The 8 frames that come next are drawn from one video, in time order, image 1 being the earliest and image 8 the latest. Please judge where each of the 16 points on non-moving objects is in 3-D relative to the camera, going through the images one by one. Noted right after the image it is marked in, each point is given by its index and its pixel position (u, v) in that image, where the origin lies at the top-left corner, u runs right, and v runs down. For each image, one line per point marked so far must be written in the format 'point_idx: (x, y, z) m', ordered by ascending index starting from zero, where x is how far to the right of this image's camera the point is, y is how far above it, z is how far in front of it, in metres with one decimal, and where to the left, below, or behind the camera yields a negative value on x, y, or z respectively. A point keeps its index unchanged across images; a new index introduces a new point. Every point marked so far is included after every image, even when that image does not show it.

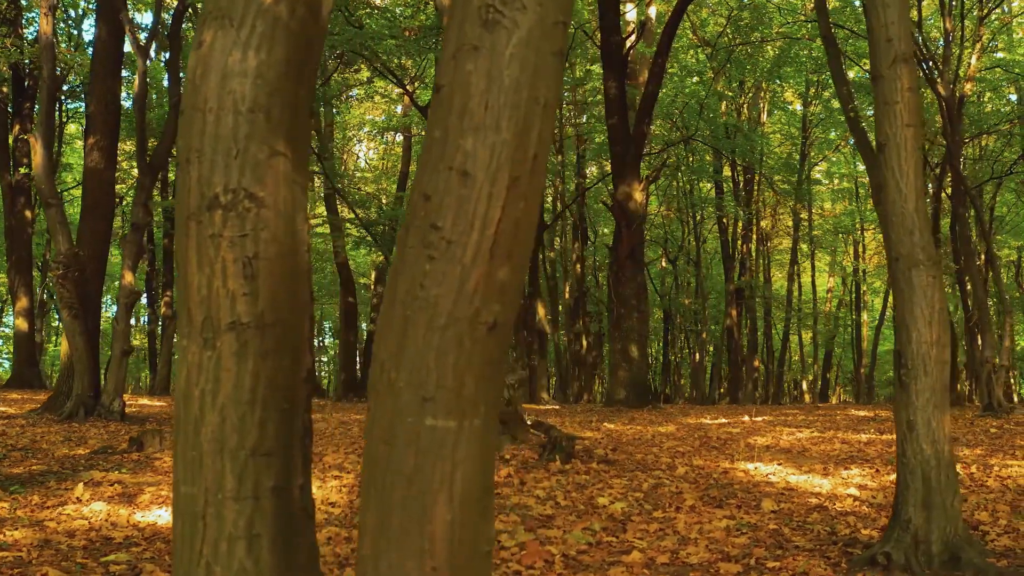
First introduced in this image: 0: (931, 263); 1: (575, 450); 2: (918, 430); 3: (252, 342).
0: (+2.1, +0.1, +3.6) m
1: (+0.6, -1.5, +6.6) m
2: (+2.0, -0.7, +3.6) m
3: (-0.7, -0.1, +1.8) m
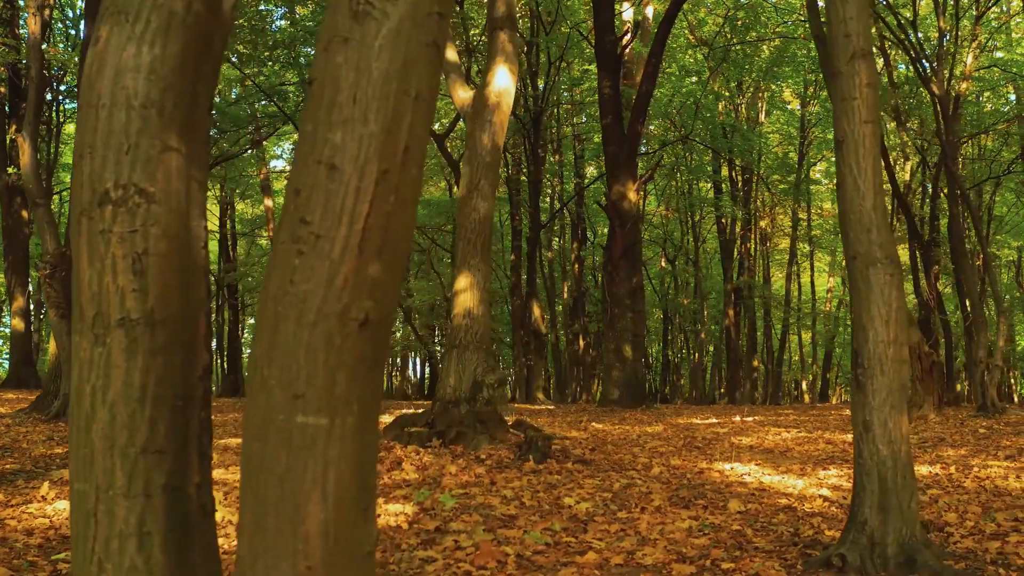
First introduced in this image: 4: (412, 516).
0: (+1.9, +0.1, +3.6) m
1: (+0.3, -1.5, +6.5) m
2: (+1.8, -0.7, +3.6) m
3: (-0.9, -0.1, +1.8) m
4: (-0.6, -1.4, +4.6) m
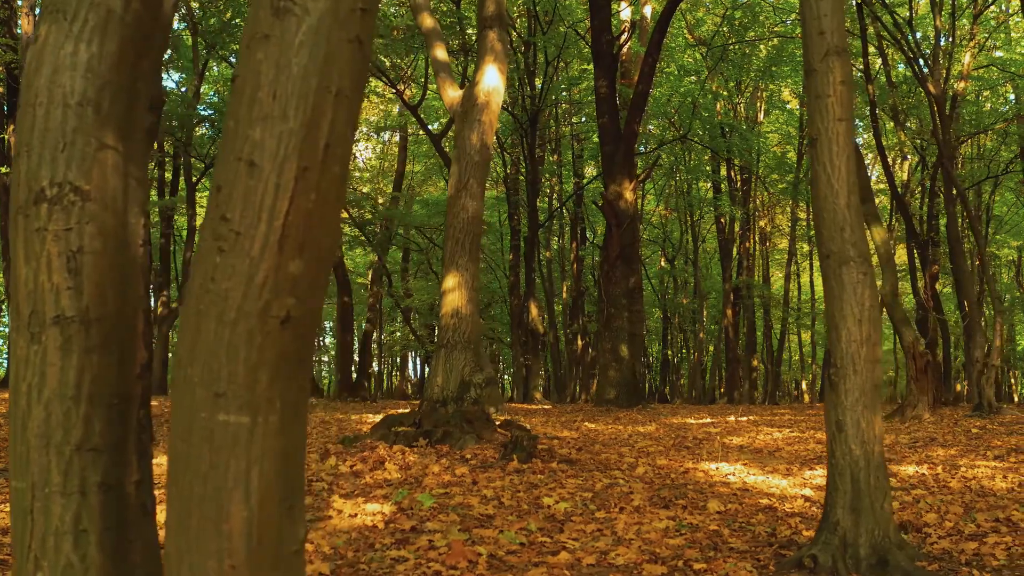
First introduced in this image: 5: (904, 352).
0: (+1.7, +0.1, +3.6) m
1: (+0.2, -1.5, +6.5) m
2: (+1.7, -0.7, +3.5) m
3: (-1.1, -0.1, +1.7) m
4: (-0.8, -1.4, +4.6) m
5: (+6.6, -1.0, +12.0) m
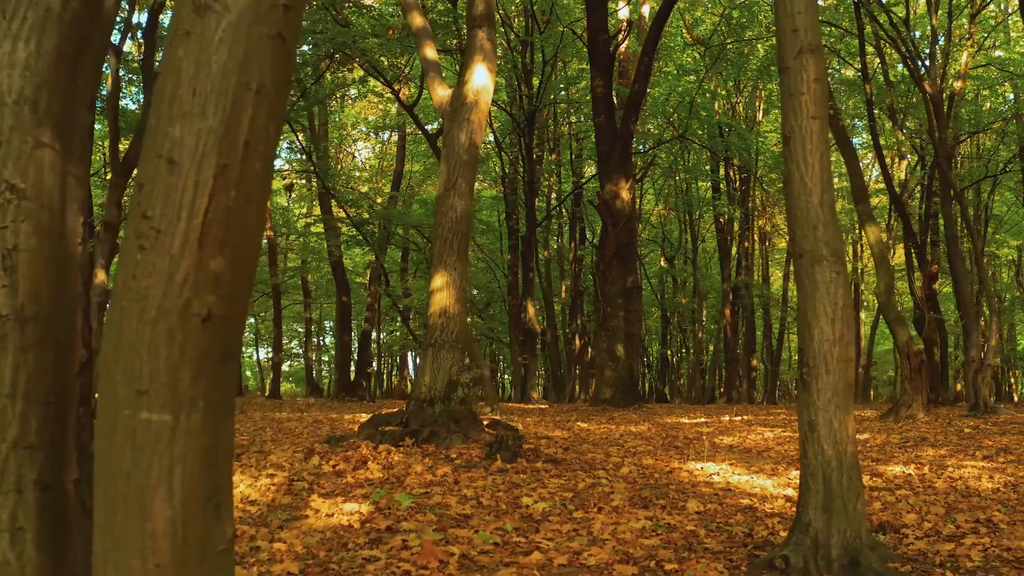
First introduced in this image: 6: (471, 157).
0: (+1.6, +0.1, +3.6) m
1: (+0.1, -1.5, +6.5) m
2: (+1.5, -0.7, +3.5) m
3: (-1.2, -0.1, +1.7) m
4: (-0.9, -1.4, +4.6) m
5: (+6.4, -1.0, +12.0) m
6: (-0.5, +1.5, +8.2) m
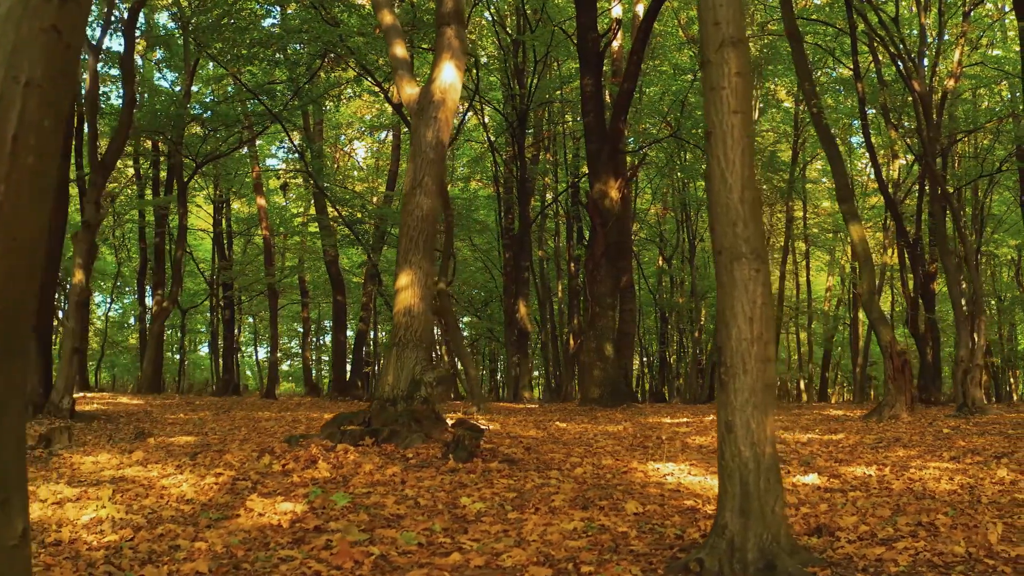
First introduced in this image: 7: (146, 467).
0: (+1.2, +0.2, +3.5) m
1: (-0.3, -1.5, +6.5) m
2: (+1.1, -0.7, +3.5) m
3: (-1.7, -0.1, +1.7) m
4: (-1.3, -1.4, +4.5) m
5: (+6.1, -1.0, +11.8) m
6: (-0.8, +1.5, +8.1) m
7: (-3.1, -1.5, +6.1) m
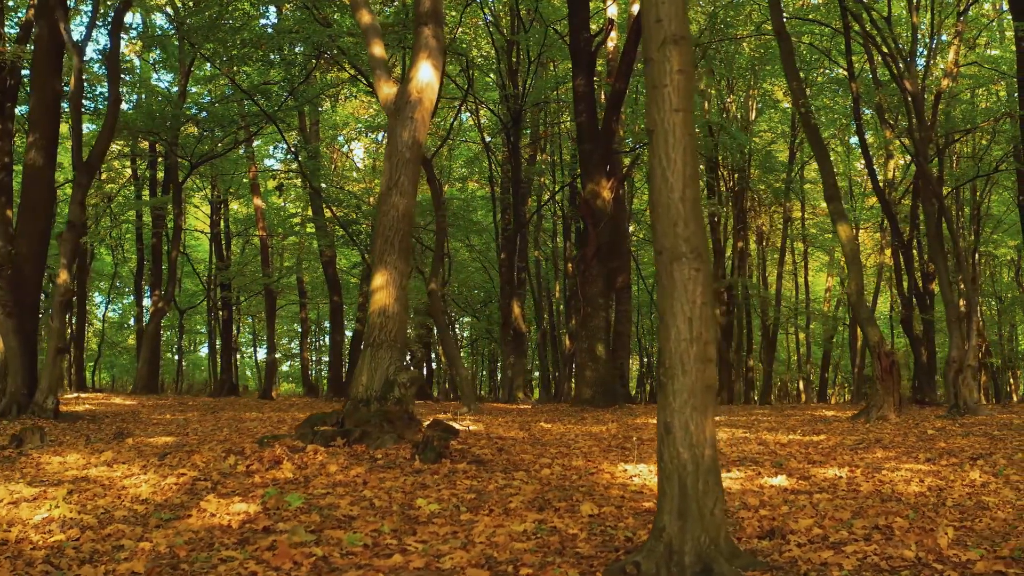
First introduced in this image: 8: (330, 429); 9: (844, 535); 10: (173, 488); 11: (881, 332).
0: (+0.9, +0.2, +3.5) m
1: (-0.6, -1.5, +6.4) m
2: (+0.8, -0.7, +3.4) m
3: (-2.0, -0.1, +1.7) m
4: (-1.6, -1.4, +4.5) m
5: (+5.9, -1.0, +11.8) m
6: (-1.1, +1.5, +8.1) m
7: (-3.4, -1.5, +6.1) m
8: (-1.8, -1.4, +7.2) m
9: (+2.0, -1.4, +4.2) m
10: (-2.5, -1.4, +5.2) m
11: (+6.0, -0.7, +11.8) m
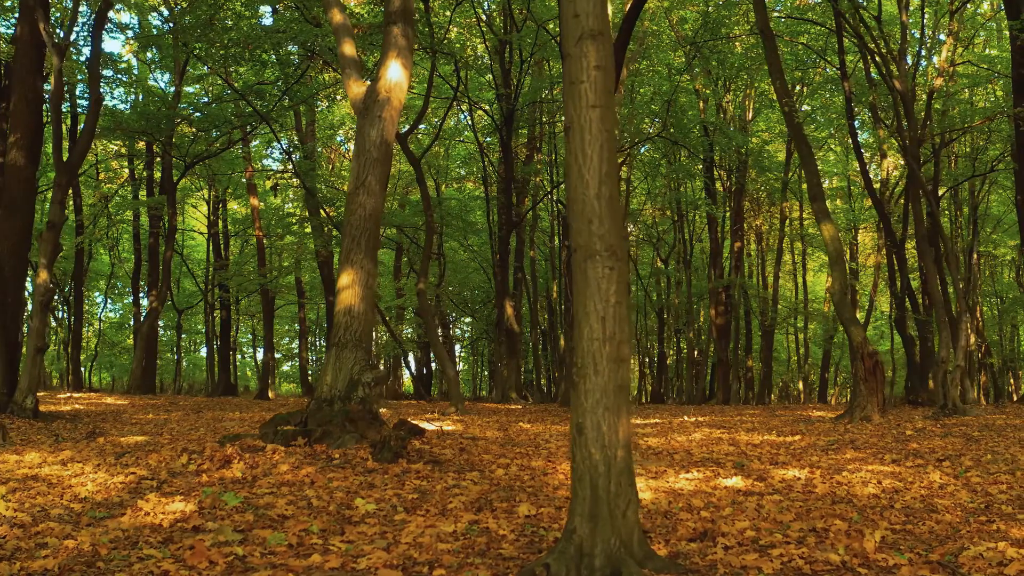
0: (+0.5, +0.2, +3.4) m
1: (-1.0, -1.4, +6.4) m
2: (+0.4, -0.7, +3.4) m
3: (-2.4, -0.1, +1.7) m
4: (-2.0, -1.4, +4.5) m
5: (+5.5, -1.0, +11.7) m
6: (-1.5, +1.5, +8.1) m
7: (-3.8, -1.5, +6.1) m
8: (-2.2, -1.4, +7.2) m
9: (+1.5, -1.4, +4.2) m
10: (-2.8, -1.4, +5.2) m
11: (+5.7, -0.7, +11.7) m
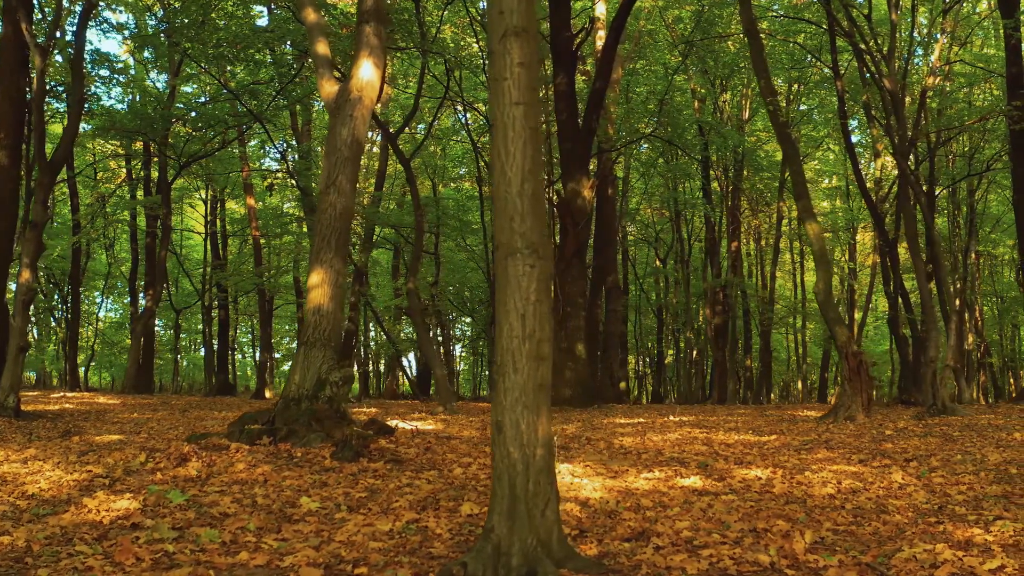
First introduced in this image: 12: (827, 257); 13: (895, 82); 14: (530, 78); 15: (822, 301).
0: (+0.1, +0.2, +3.4) m
1: (-1.3, -1.4, +6.4) m
2: (0.0, -0.7, +3.4) m
3: (-2.8, -0.1, +1.7) m
4: (-2.4, -1.4, +4.5) m
5: (+5.2, -1.0, +11.6) m
6: (-1.8, +1.5, +8.1) m
7: (-4.1, -1.5, +6.1) m
8: (-2.5, -1.4, +7.2) m
9: (+1.2, -1.4, +4.1) m
10: (-3.2, -1.4, +5.2) m
11: (+5.4, -0.7, +11.6) m
12: (+5.2, +0.5, +11.8) m
13: (+8.0, +4.3, +15.0) m
14: (+0.1, +1.0, +3.5) m
15: (+5.0, -0.2, +11.7) m
